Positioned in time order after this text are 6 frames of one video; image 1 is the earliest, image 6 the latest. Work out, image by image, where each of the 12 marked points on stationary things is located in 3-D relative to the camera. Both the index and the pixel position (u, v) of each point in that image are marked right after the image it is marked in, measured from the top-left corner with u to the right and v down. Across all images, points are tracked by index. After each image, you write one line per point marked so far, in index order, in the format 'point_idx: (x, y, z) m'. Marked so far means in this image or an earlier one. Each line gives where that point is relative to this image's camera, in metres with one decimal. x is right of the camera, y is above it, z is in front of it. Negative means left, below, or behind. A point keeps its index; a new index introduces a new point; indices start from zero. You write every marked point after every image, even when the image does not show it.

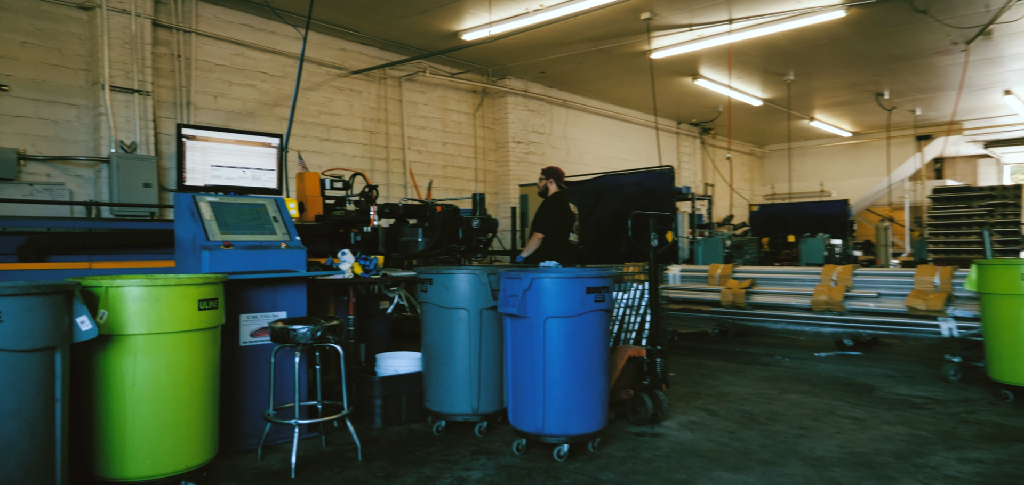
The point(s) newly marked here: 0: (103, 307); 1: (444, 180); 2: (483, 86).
0: (-1.4, -0.2, +2.3) m
1: (-0.9, +0.8, +8.5) m
2: (-0.4, +1.9, +8.7) m
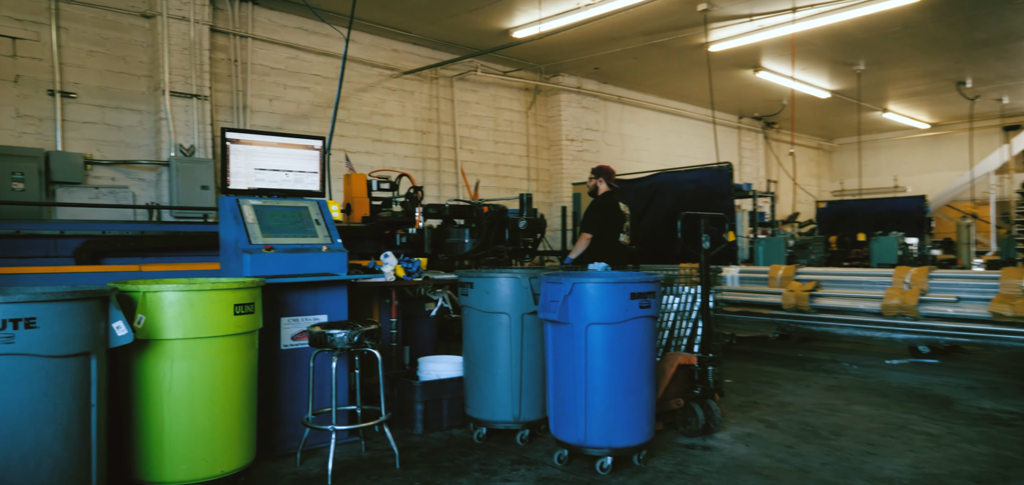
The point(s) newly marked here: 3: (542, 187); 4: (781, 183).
0: (-1.2, -0.2, +2.3) m
1: (-0.2, +0.8, +8.4) m
2: (+0.3, +1.9, +8.6) m
3: (+0.4, +0.7, +9.0) m
4: (+5.0, +1.1, +12.9) m
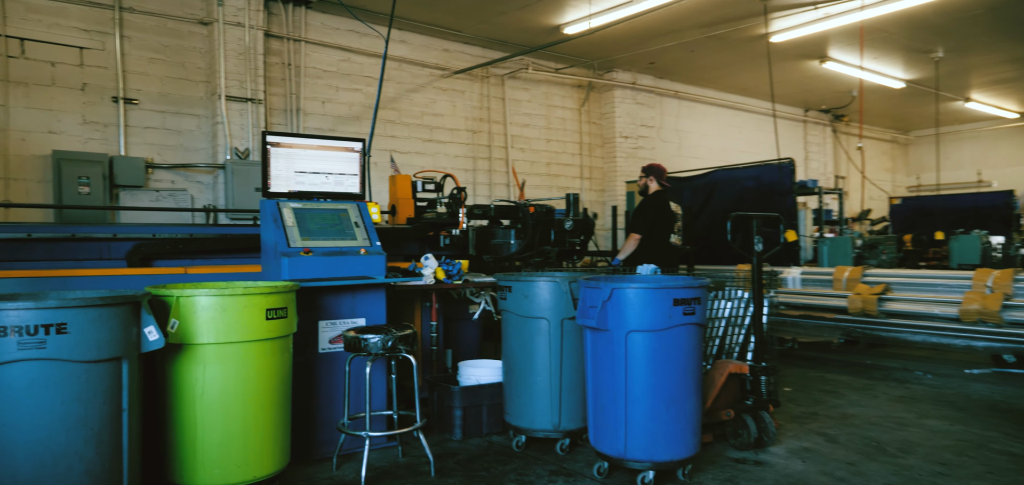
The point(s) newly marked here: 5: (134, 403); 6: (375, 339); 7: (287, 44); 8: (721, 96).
0: (-1.1, -0.3, +2.4) m
1: (+0.4, +0.8, +8.3) m
2: (+0.9, +2.0, +8.4) m
3: (+1.1, +0.7, +8.8) m
4: (+6.0, +1.1, +12.3) m
5: (-1.2, -0.5, +2.1) m
6: (-0.5, -0.4, +2.7) m
7: (-2.0, +1.8, +6.3) m
8: (+3.0, +2.1, +10.0) m
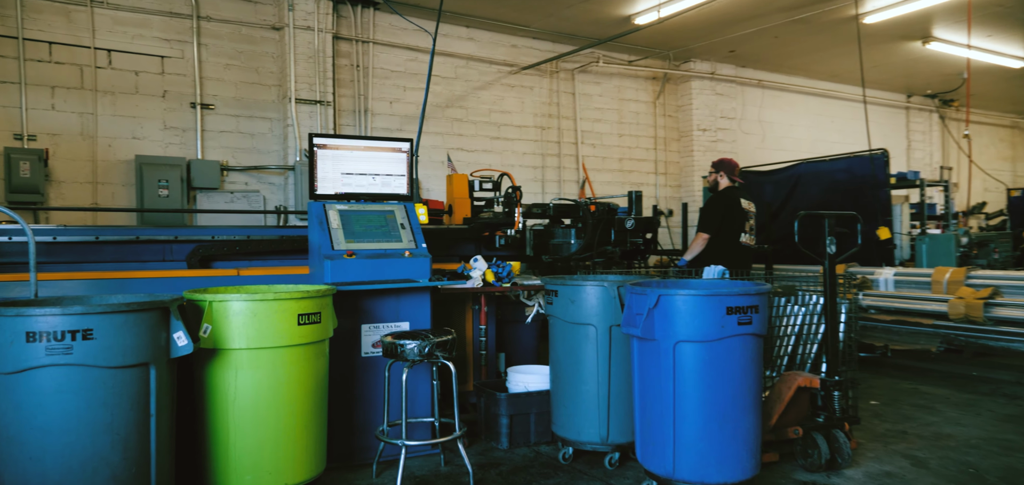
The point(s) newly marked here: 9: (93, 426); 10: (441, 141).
0: (-1.0, -0.3, +2.4) m
1: (+1.3, +0.8, +8.1) m
2: (+1.8, +2.0, +8.1) m
3: (+2.0, +0.8, +8.5) m
4: (+7.2, +1.2, +11.3) m
5: (-1.1, -0.5, +2.1) m
6: (-0.4, -0.4, +2.7) m
7: (-1.4, +1.8, +6.4) m
8: (+4.0, +2.1, +9.4) m
9: (-1.2, -0.5, +2.0) m
10: (-0.7, +1.0, +6.9) m
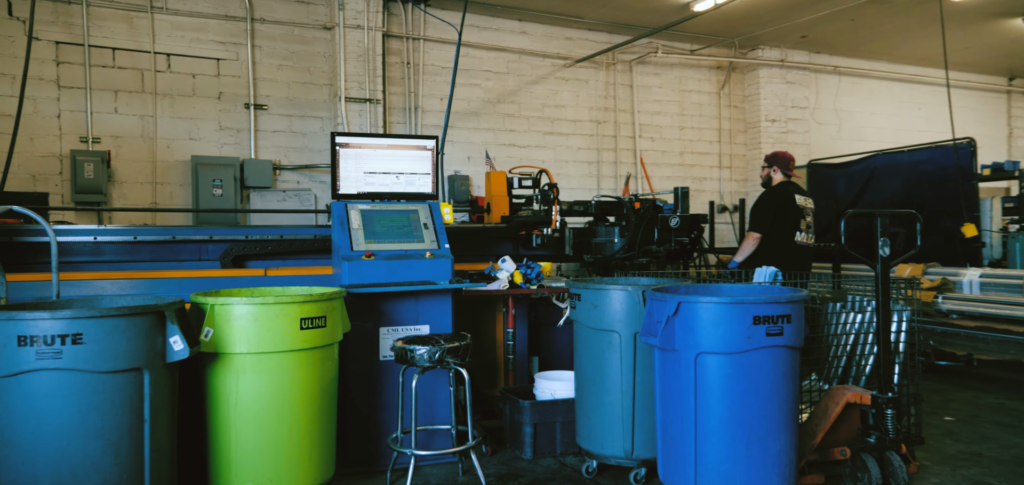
0: (-1.0, -0.3, +2.3) m
1: (+1.9, +0.8, +7.8) m
2: (+2.4, +2.0, +7.7) m
3: (+2.6, +0.8, +8.1) m
4: (+8.2, +1.2, +10.3) m
5: (-1.1, -0.5, +2.1) m
6: (-0.3, -0.4, +2.6) m
7: (-1.0, +1.8, +6.4) m
8: (+4.8, +2.2, +8.8) m
9: (-1.2, -0.5, +2.0) m
10: (-0.2, +1.0, +6.8) m
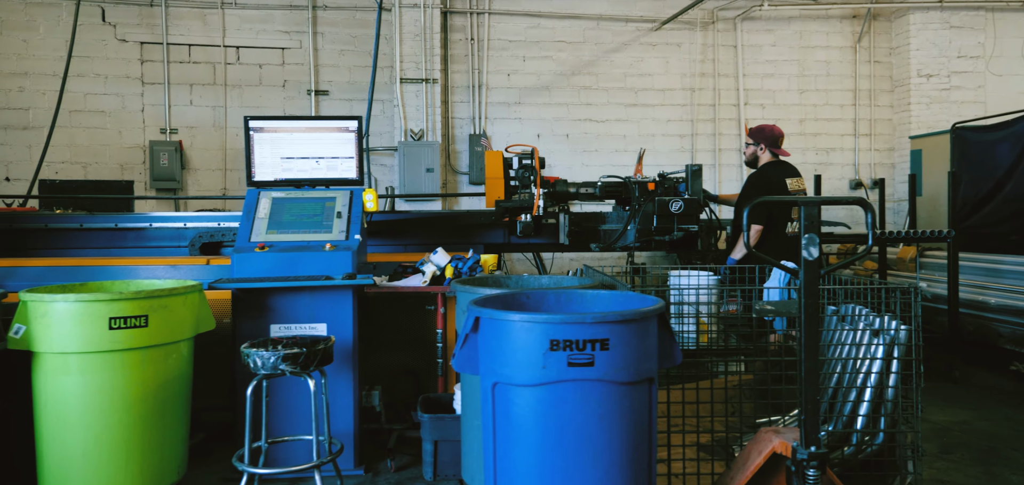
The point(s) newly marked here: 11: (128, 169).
0: (-1.6, -0.3, +2.3) m
1: (+2.8, +1.0, +6.6) m
2: (+3.2, +2.2, +6.4) m
3: (+3.6, +1.0, +6.8) m
4: (+9.5, +1.4, +7.3) m
5: (-1.7, -0.5, +2.1) m
6: (-0.8, -0.4, +2.3) m
7: (-0.4, +2.0, +6.1) m
8: (+5.8, +2.4, +6.8) m
9: (-1.8, -0.5, +2.0) m
10: (+0.5, +1.2, +6.3) m
11: (-3.2, +0.6, +5.8) m
